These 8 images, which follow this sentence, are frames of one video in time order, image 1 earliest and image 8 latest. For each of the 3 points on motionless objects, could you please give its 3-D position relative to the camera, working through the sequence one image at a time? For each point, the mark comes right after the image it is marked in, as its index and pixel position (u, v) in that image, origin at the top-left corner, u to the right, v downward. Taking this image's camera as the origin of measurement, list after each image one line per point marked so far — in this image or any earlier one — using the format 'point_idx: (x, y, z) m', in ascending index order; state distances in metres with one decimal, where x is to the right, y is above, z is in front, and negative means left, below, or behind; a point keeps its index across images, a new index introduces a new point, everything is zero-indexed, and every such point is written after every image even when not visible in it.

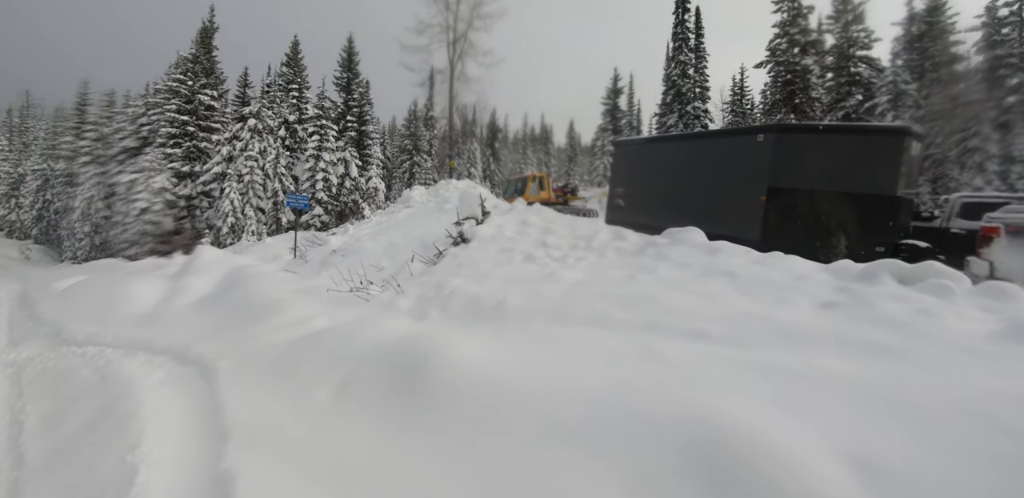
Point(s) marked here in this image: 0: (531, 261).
0: (+0.3, -0.2, +7.6) m
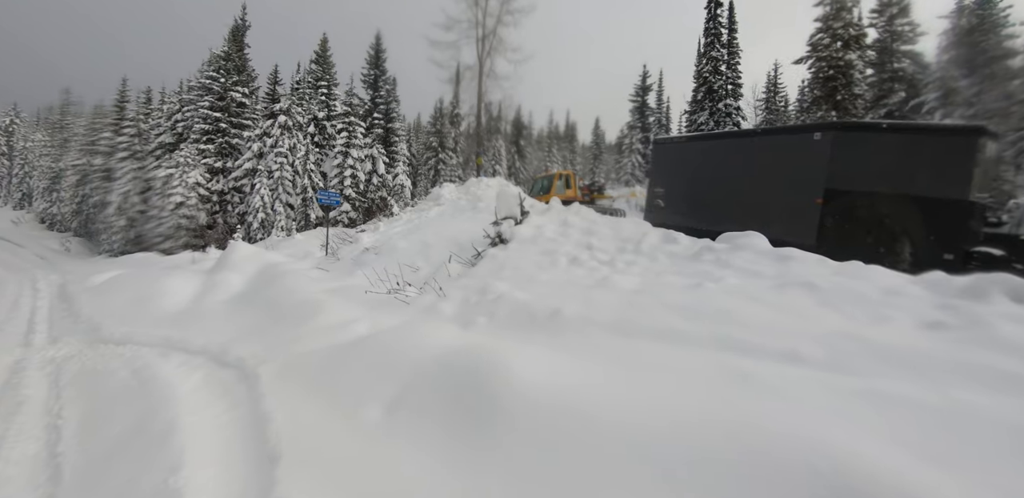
0: (+1.0, -0.3, +7.2) m
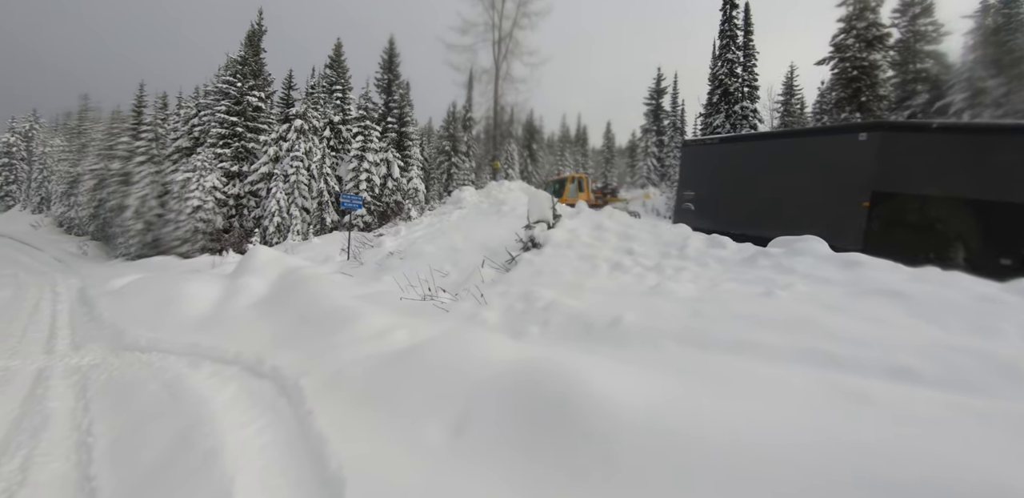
0: (+1.6, -0.3, +6.8) m
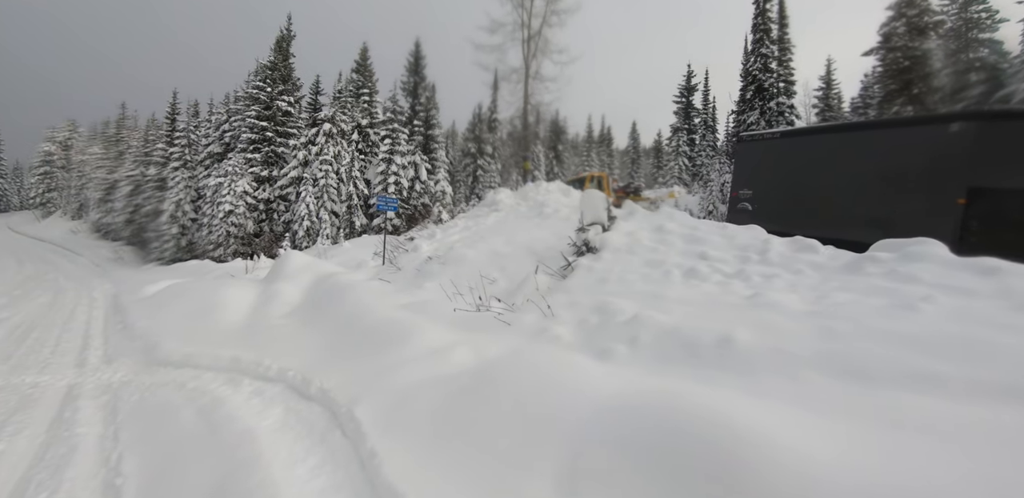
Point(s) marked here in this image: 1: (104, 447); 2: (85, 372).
0: (+2.4, -0.4, +6.0) m
1: (-3.3, -1.6, +3.8) m
2: (-5.4, -1.6, +5.9) m
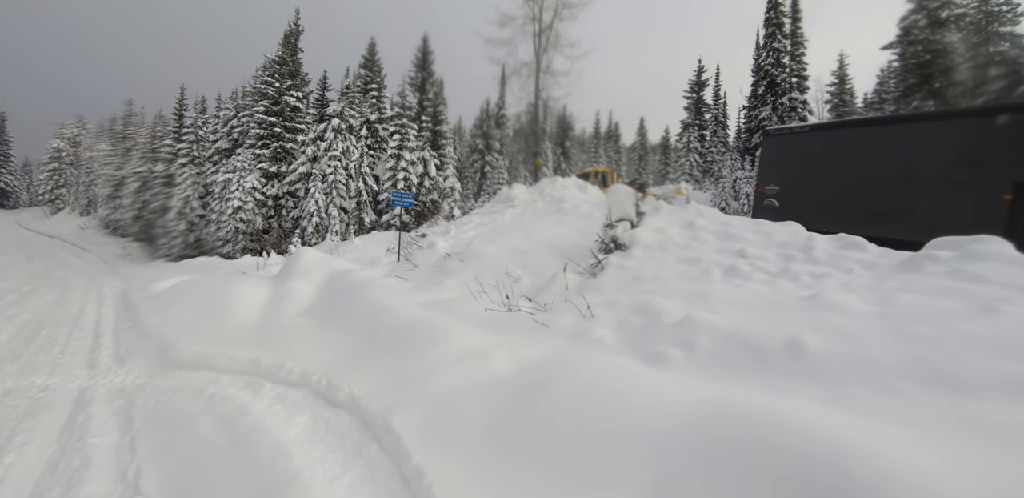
0: (+2.8, -0.3, +5.7) m
1: (-2.9, -1.6, +3.5) m
2: (-5.0, -1.5, +5.6) m
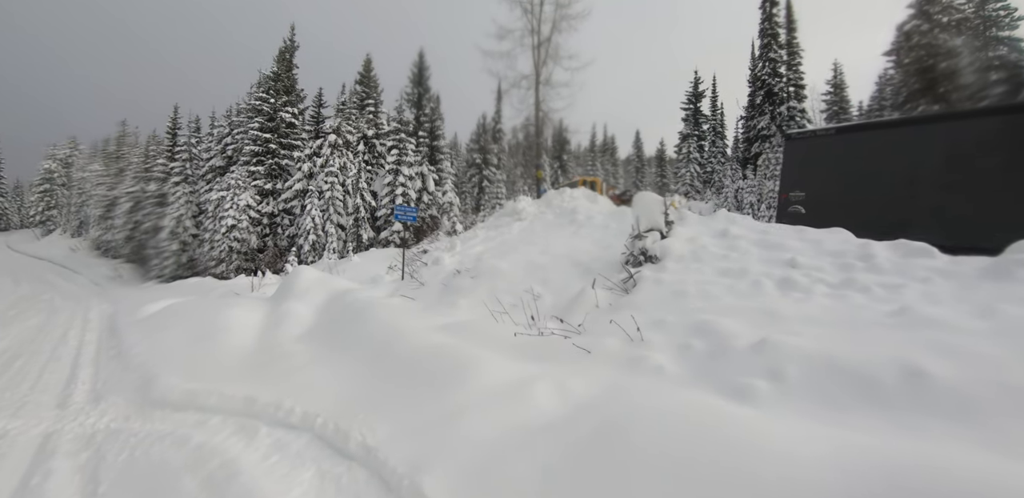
0: (+3.1, -0.4, +5.1) m
1: (-2.6, -1.7, +2.8) m
2: (-4.7, -1.8, +4.9) m
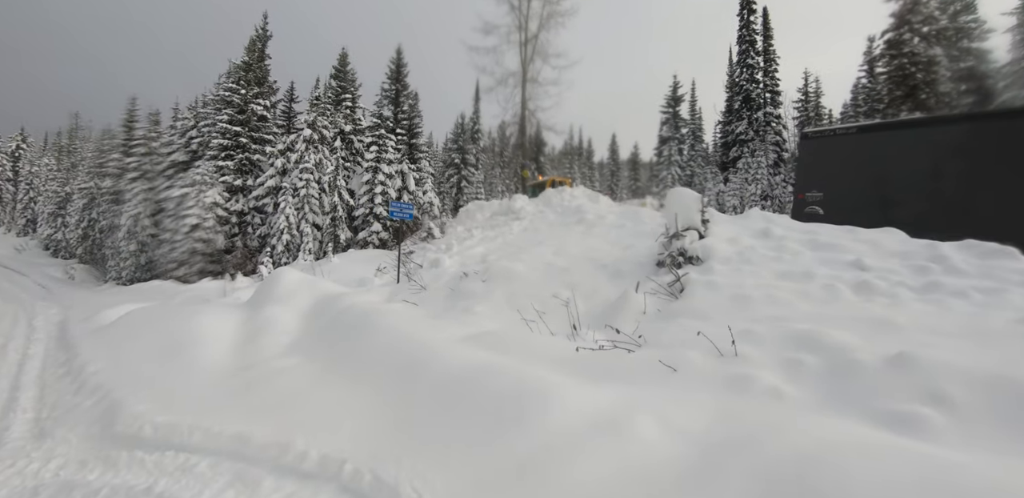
0: (+3.6, -0.4, +4.5) m
1: (-2.0, -1.7, +1.8) m
2: (-4.2, -1.7, +3.8) m
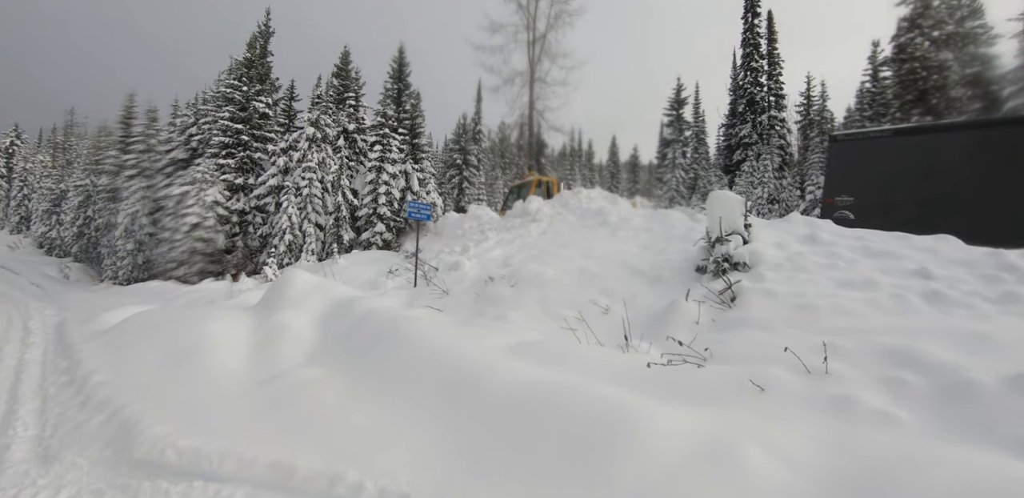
0: (+4.1, -0.5, +4.2) m
1: (-1.5, -1.7, +1.5) m
2: (-3.7, -1.7, +3.4) m
